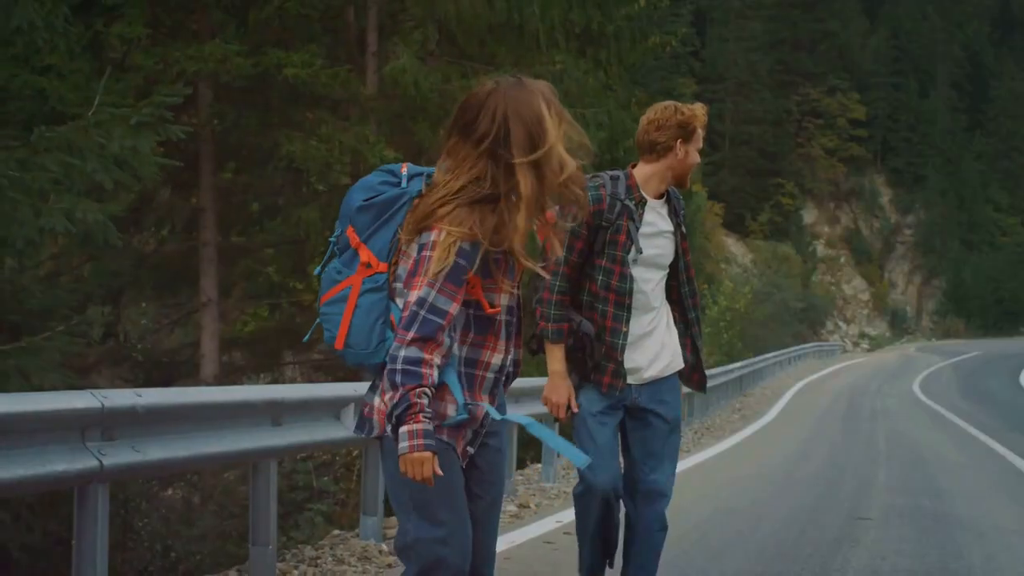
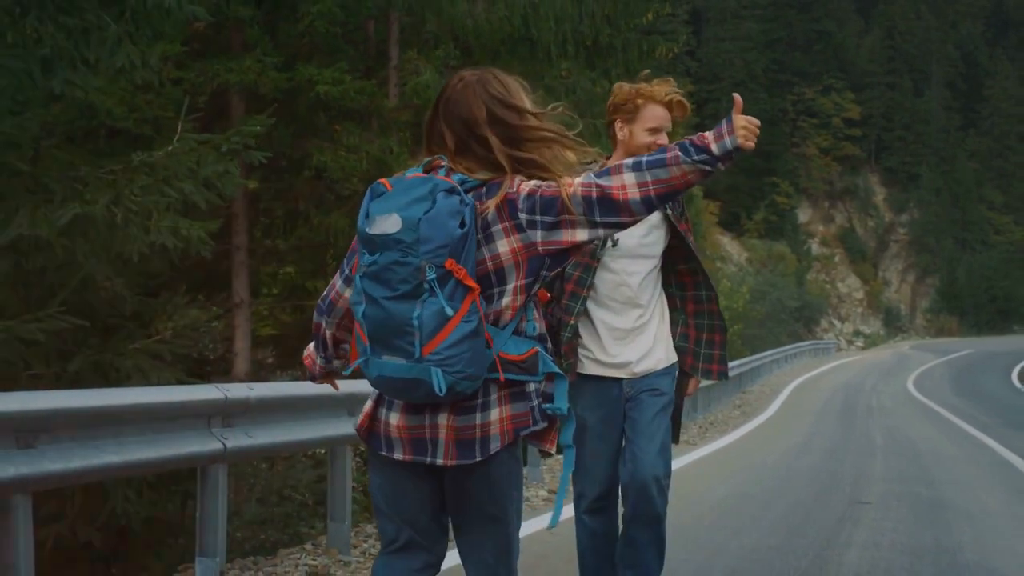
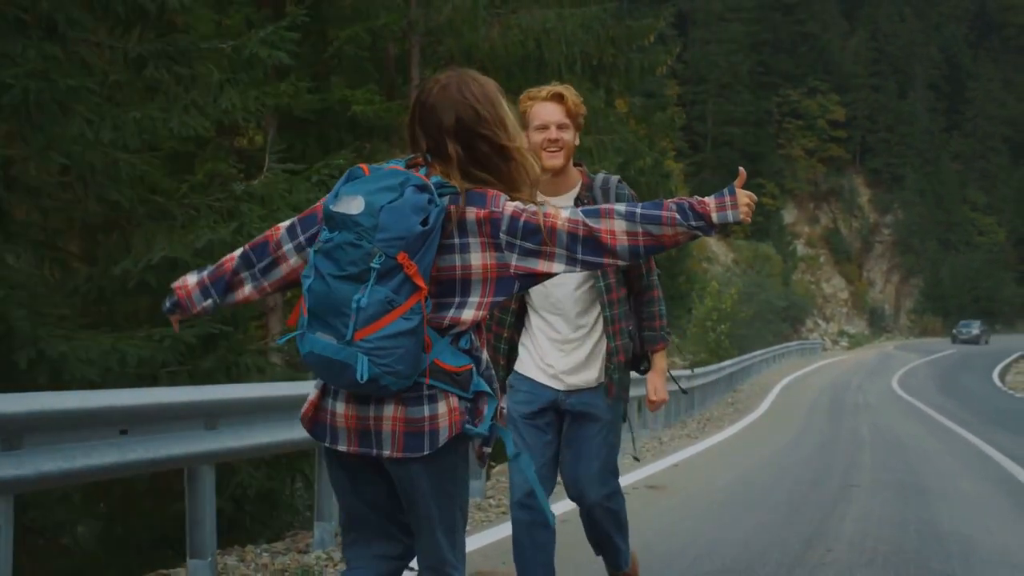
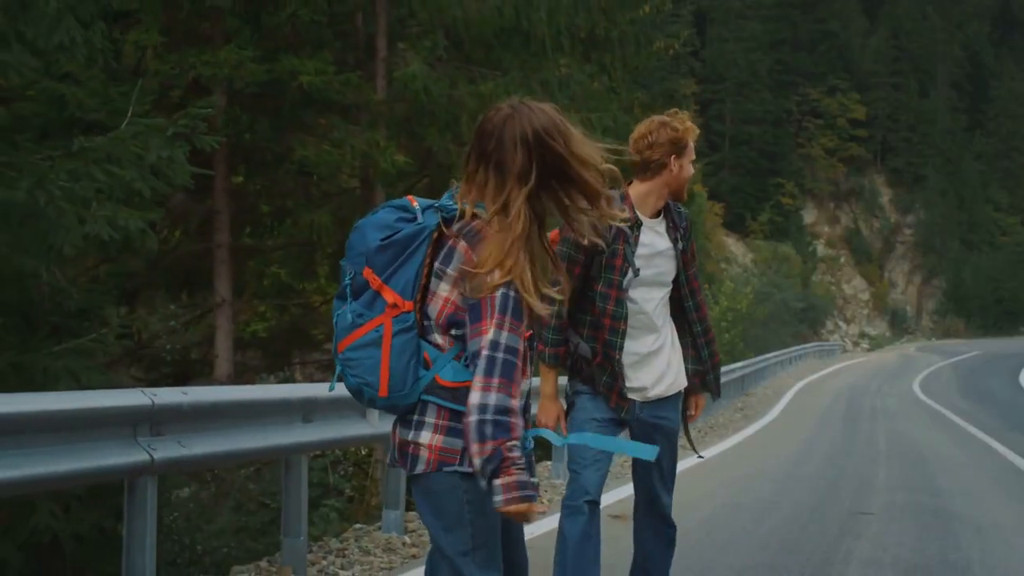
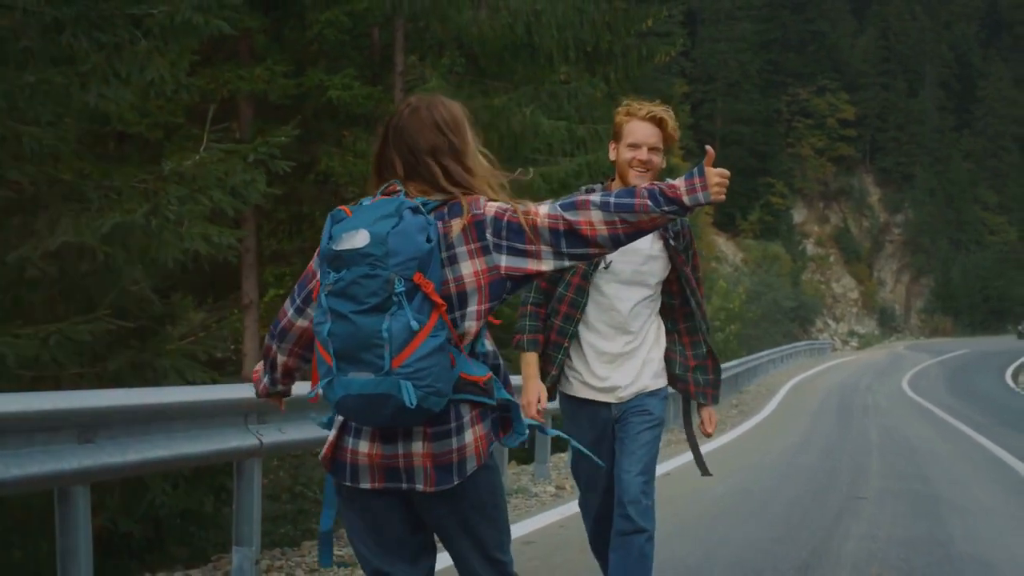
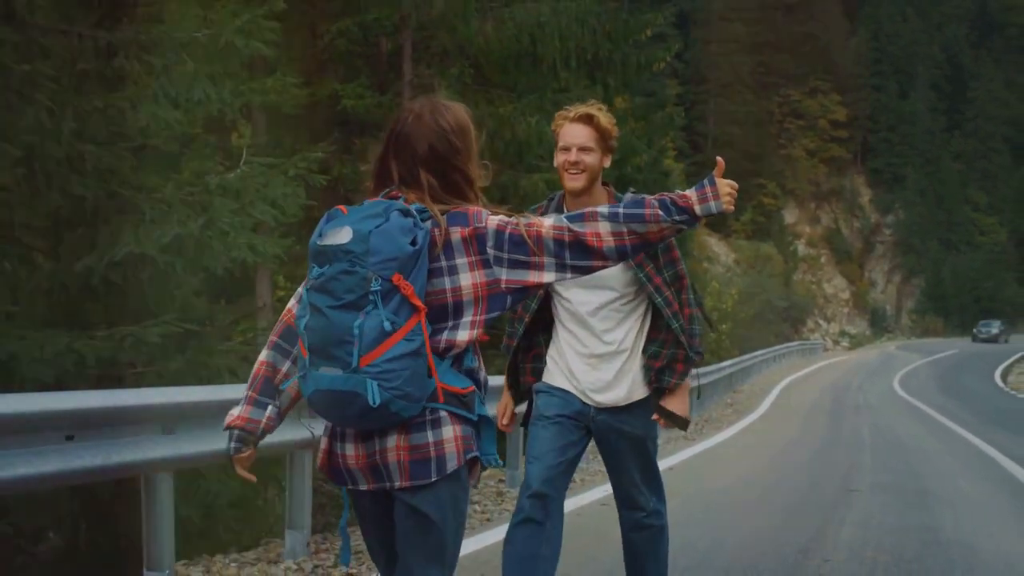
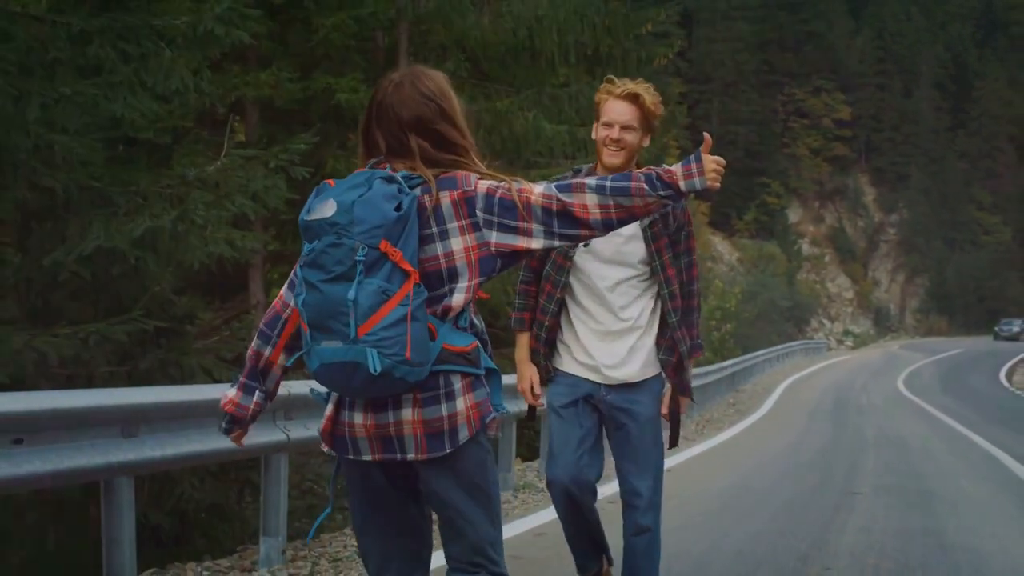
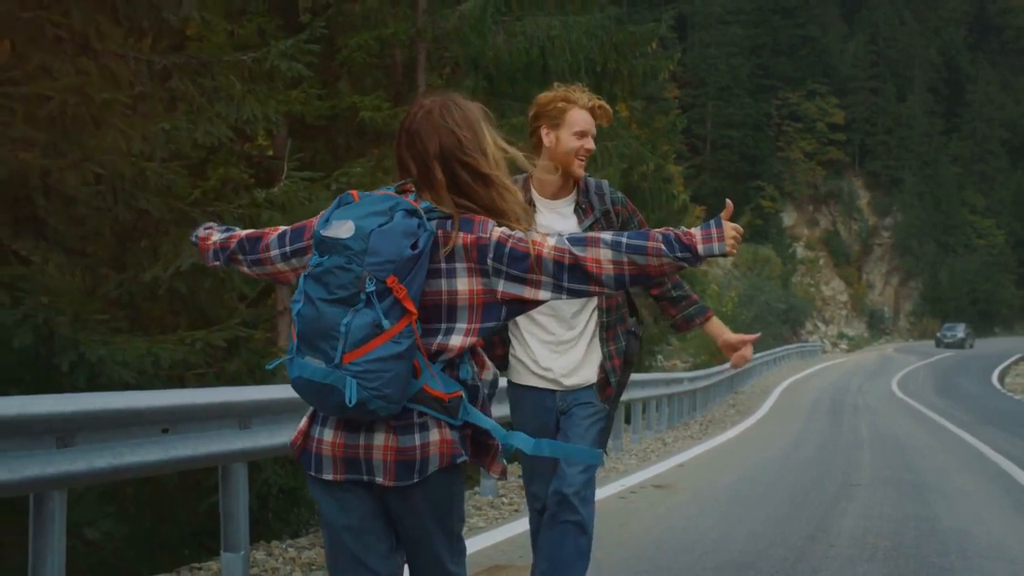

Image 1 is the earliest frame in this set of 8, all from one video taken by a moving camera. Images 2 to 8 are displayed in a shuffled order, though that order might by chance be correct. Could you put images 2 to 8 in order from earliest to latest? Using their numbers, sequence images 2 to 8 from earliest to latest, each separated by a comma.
4, 2, 5, 7, 6, 3, 8
